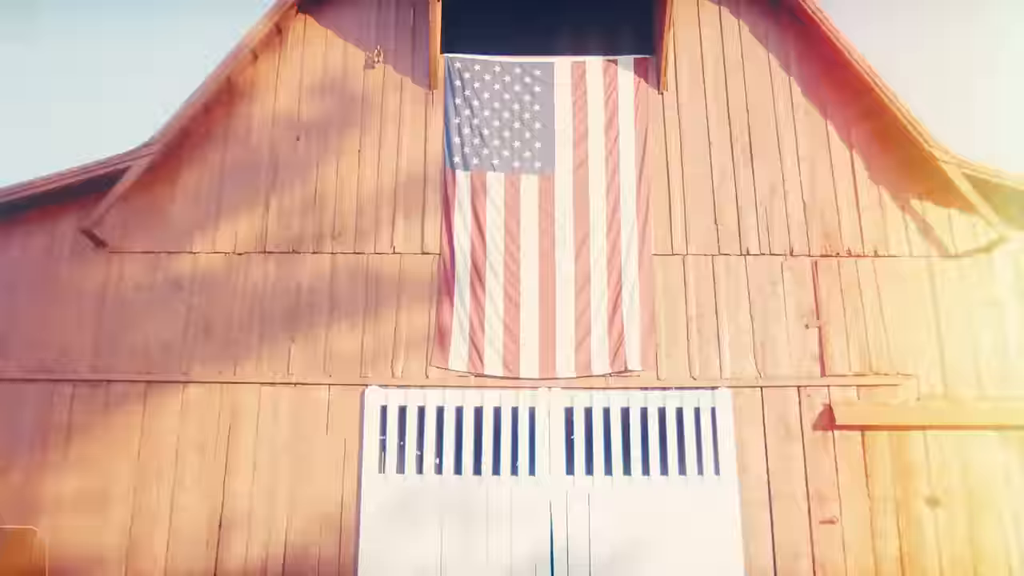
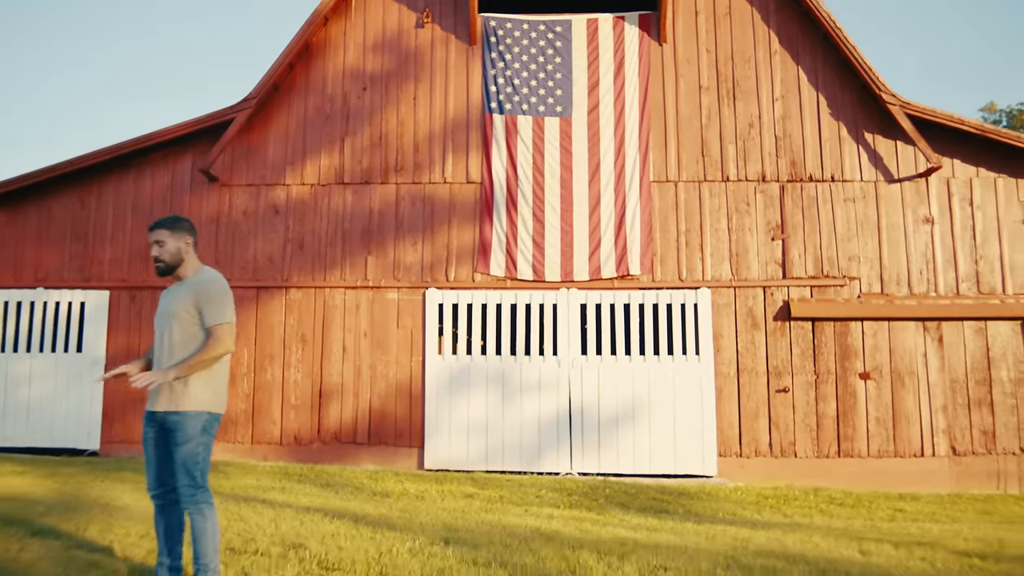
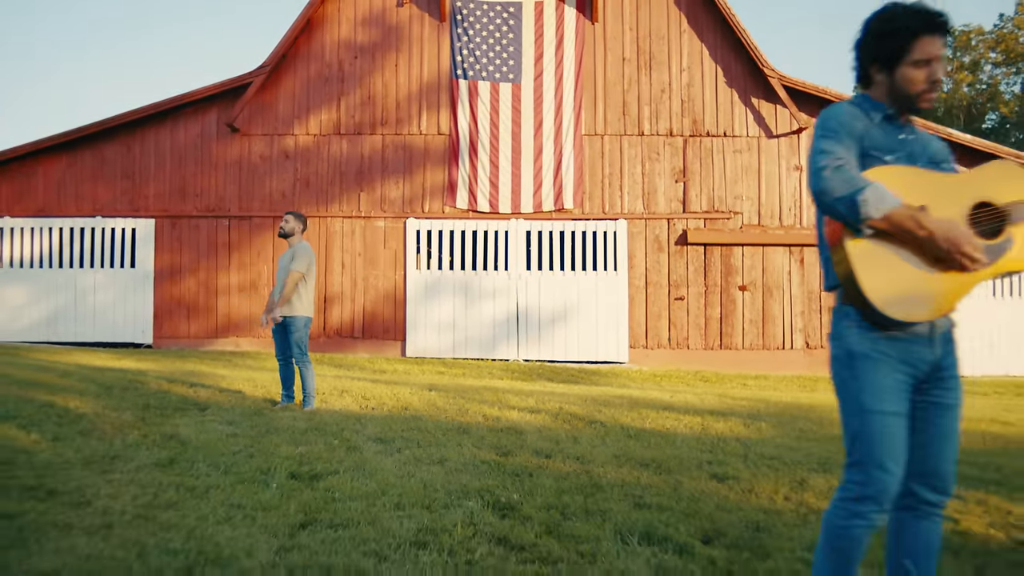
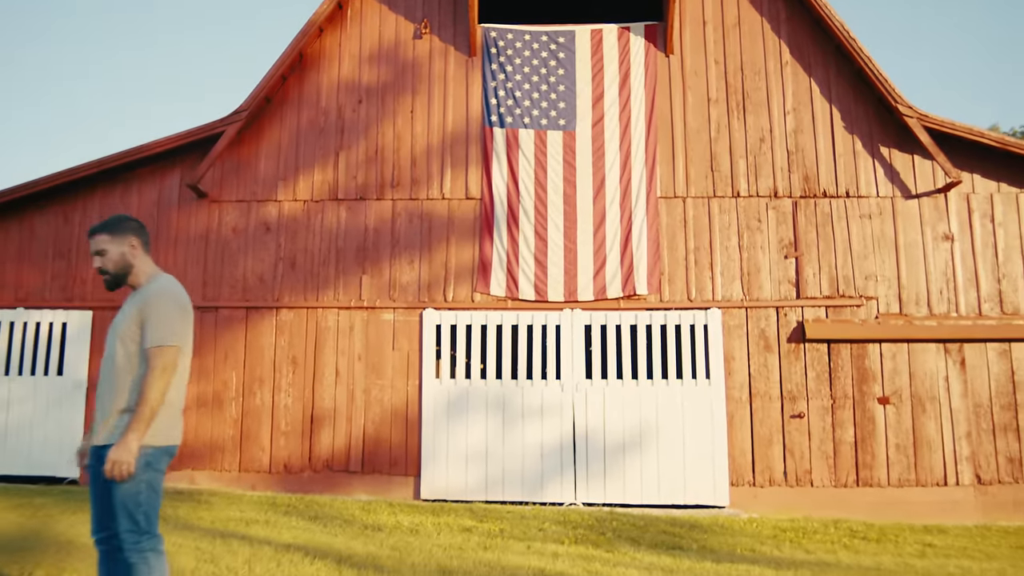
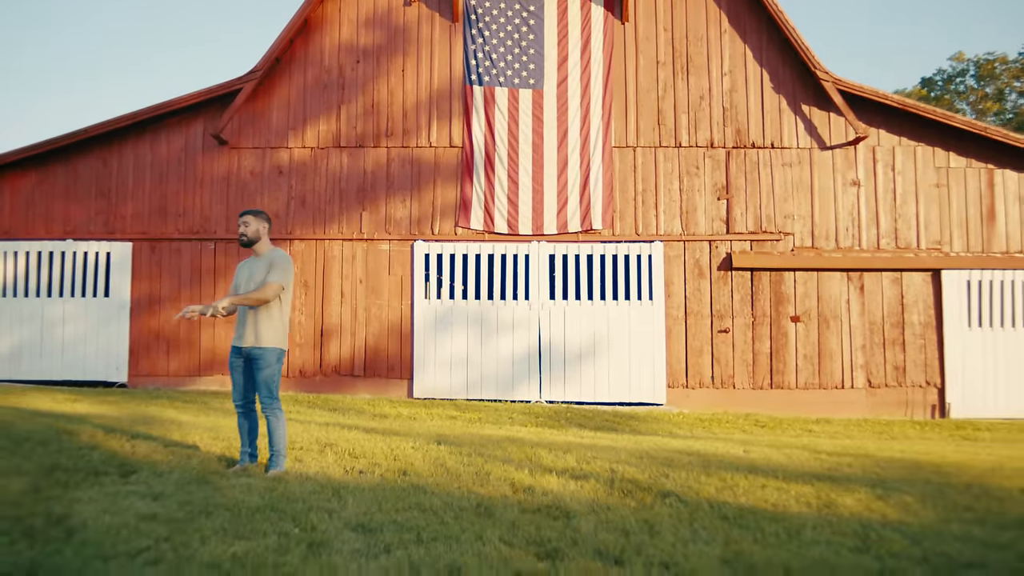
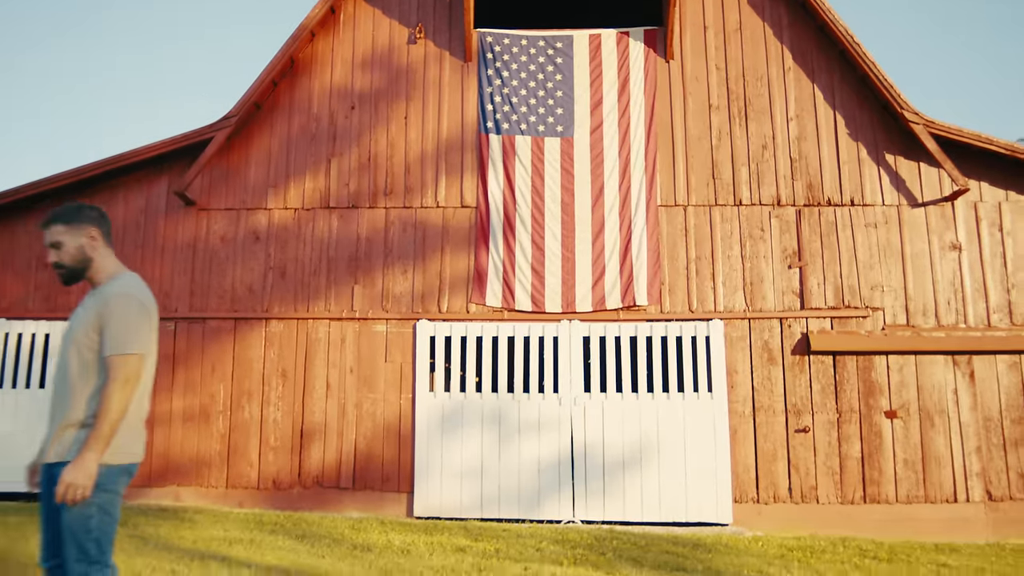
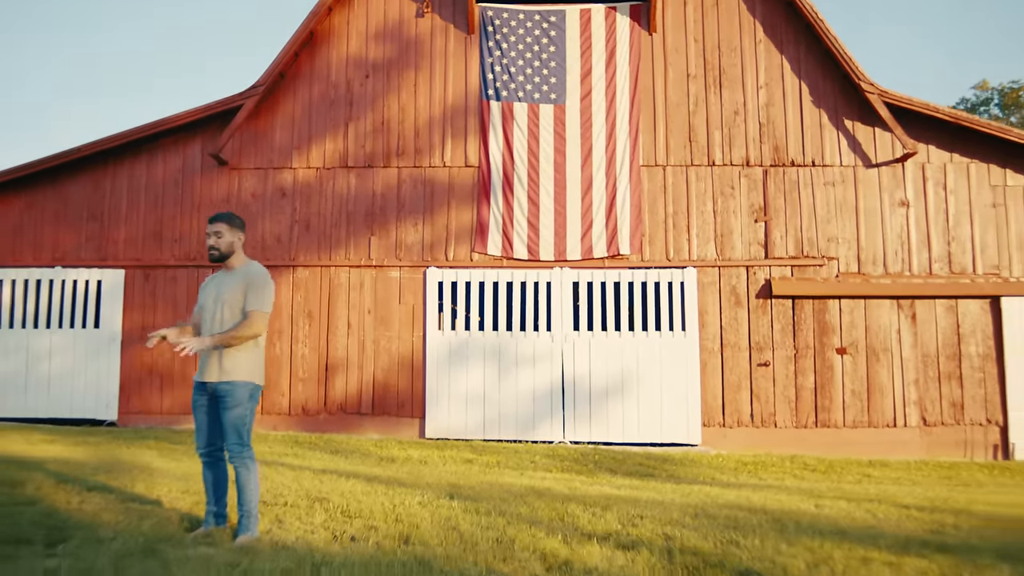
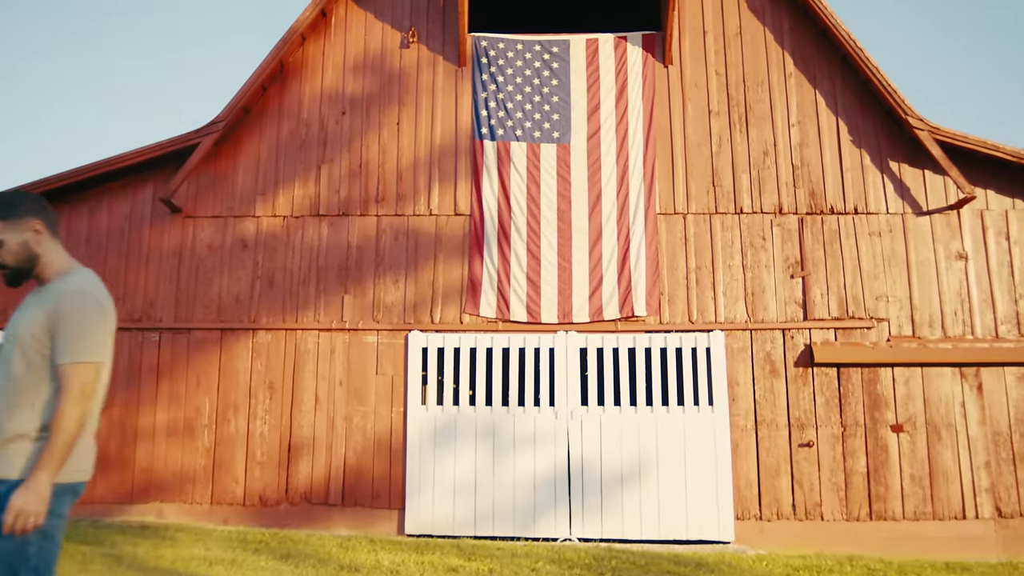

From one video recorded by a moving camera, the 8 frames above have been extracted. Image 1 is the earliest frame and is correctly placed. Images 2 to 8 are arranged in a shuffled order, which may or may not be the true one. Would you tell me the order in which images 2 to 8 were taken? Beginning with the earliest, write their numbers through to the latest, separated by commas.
8, 6, 4, 2, 7, 5, 3
